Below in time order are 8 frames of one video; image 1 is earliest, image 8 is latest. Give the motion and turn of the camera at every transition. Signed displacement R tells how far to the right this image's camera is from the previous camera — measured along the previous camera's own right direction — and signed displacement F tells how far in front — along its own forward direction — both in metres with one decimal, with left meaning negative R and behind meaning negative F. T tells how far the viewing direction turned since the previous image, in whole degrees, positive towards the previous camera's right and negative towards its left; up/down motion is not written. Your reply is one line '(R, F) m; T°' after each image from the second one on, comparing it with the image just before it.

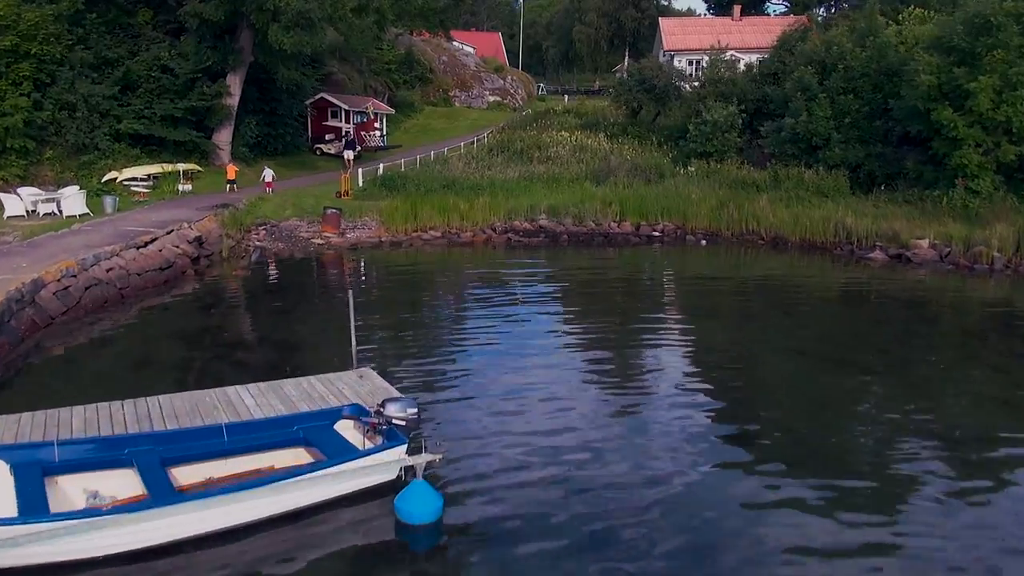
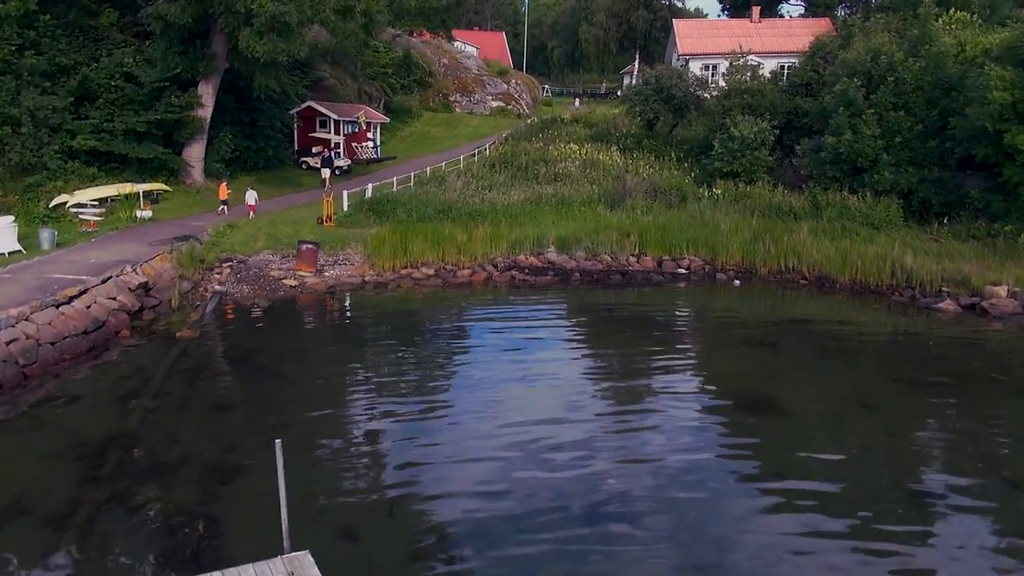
(0.0, +3.3) m; 0°
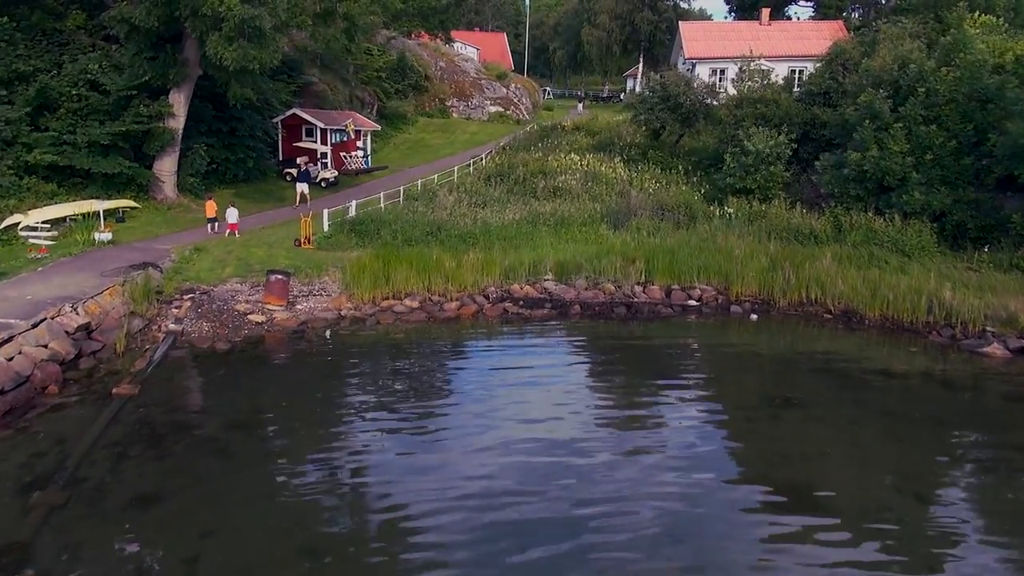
(+0.2, +2.1) m; 0°
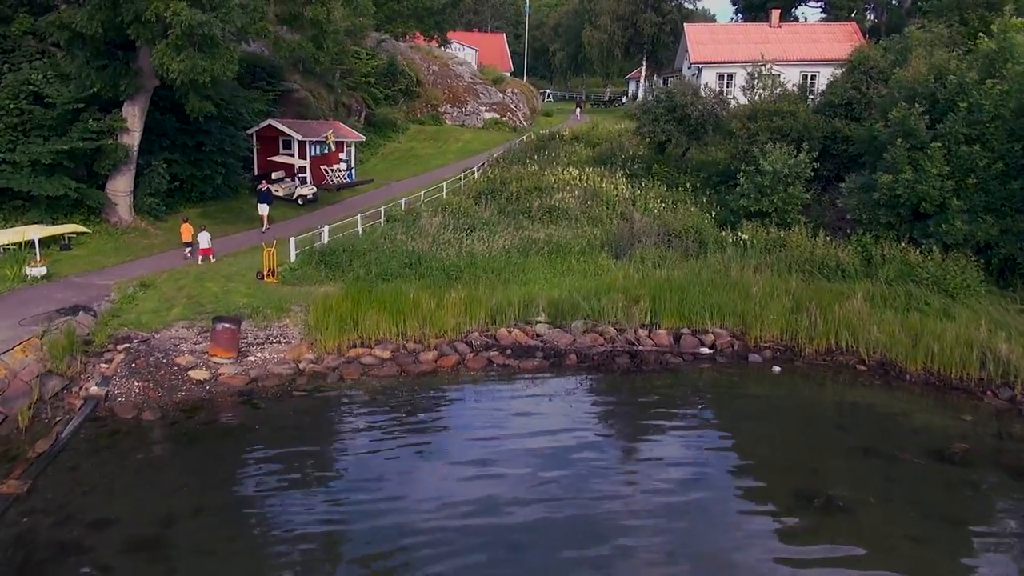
(+0.3, +2.6) m; 0°
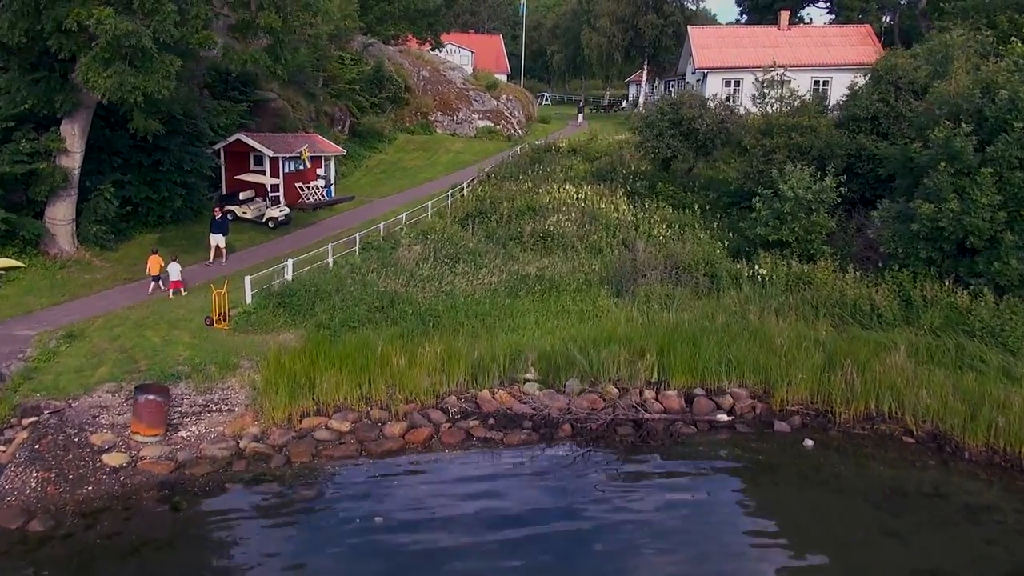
(+0.3, +2.6) m; 0°
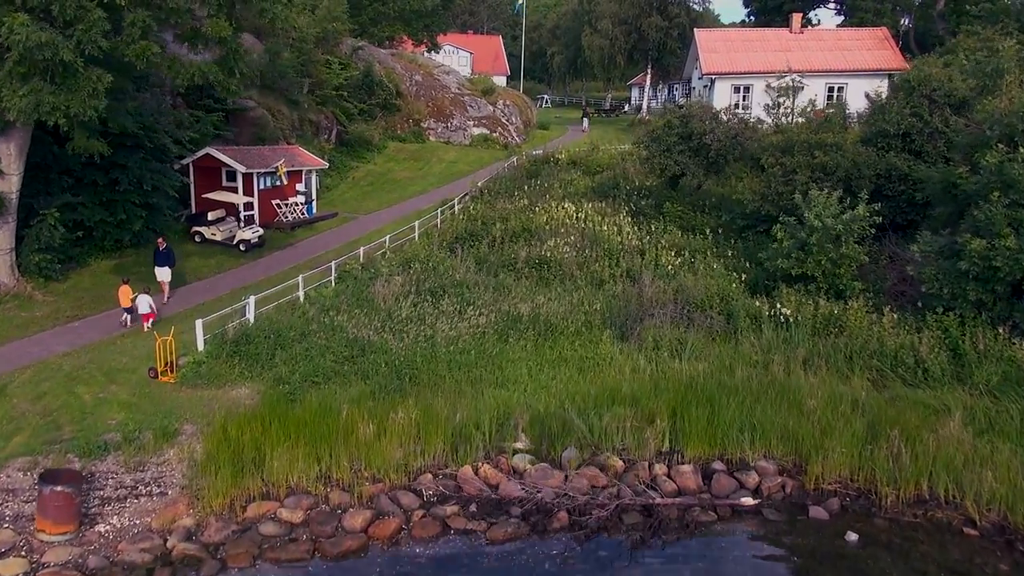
(+0.2, +2.3) m; 0°
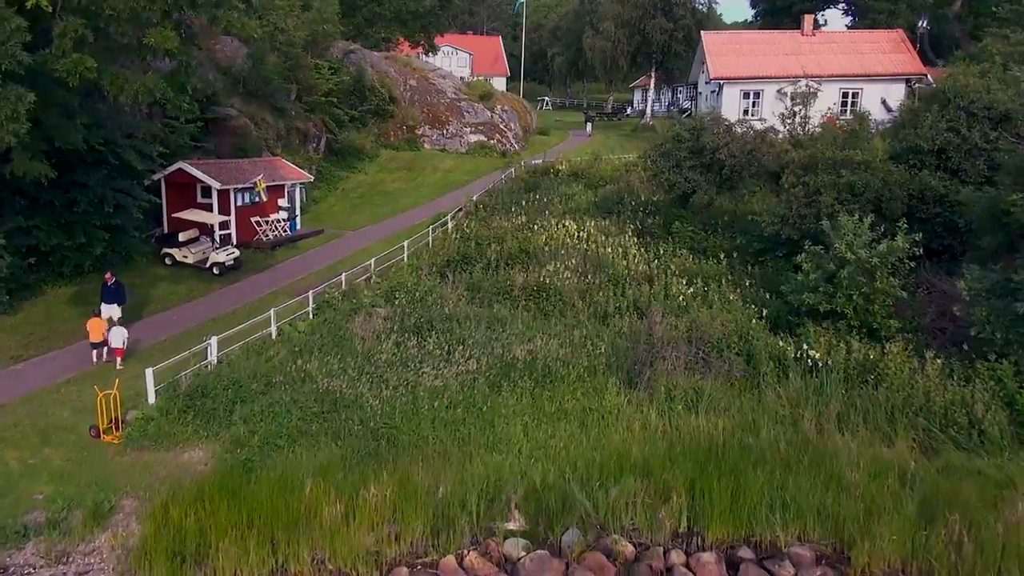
(+0.1, +2.0) m; 0°
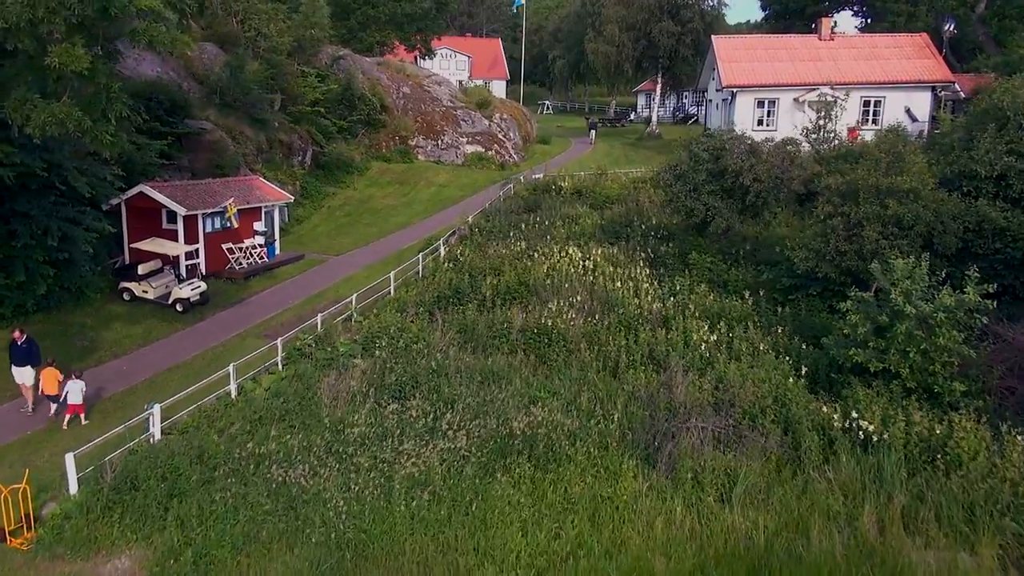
(+0.1, +2.5) m; 0°
